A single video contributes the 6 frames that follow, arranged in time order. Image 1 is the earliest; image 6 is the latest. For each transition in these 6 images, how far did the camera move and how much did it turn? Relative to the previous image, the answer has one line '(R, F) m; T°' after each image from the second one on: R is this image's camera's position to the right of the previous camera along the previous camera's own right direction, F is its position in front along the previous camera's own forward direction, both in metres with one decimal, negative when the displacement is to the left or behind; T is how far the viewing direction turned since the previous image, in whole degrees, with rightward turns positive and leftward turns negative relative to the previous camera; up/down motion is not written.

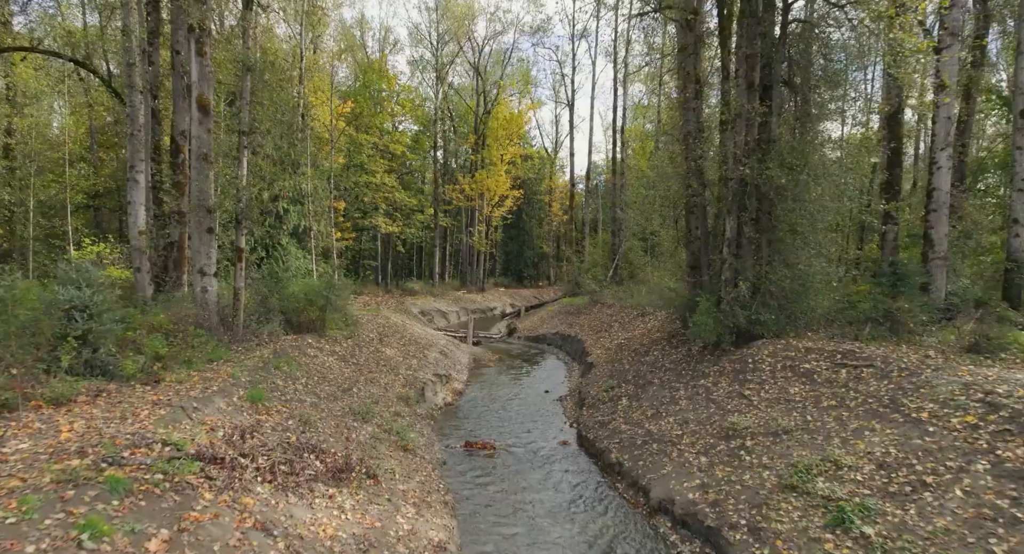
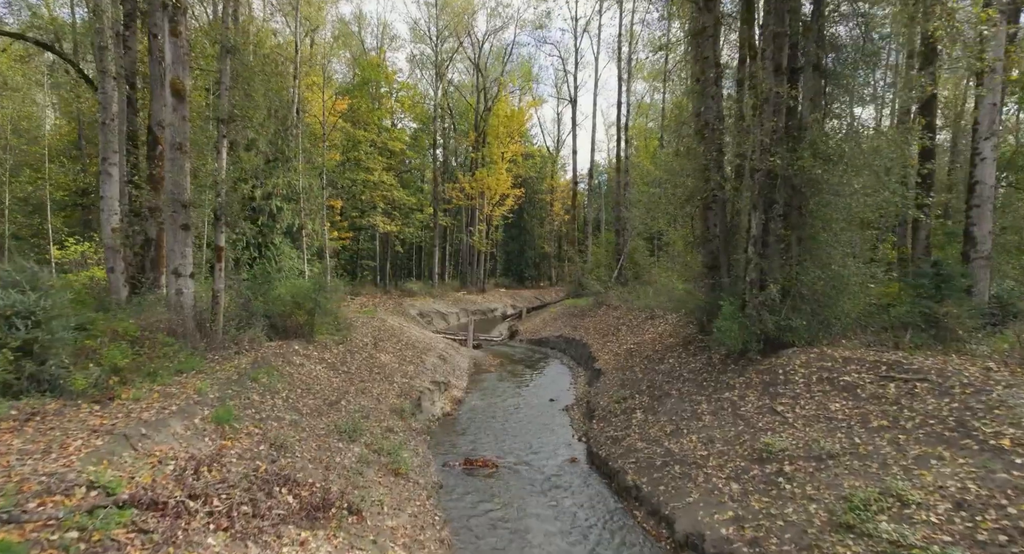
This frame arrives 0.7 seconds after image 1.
(-0.1, +1.0) m; 0°
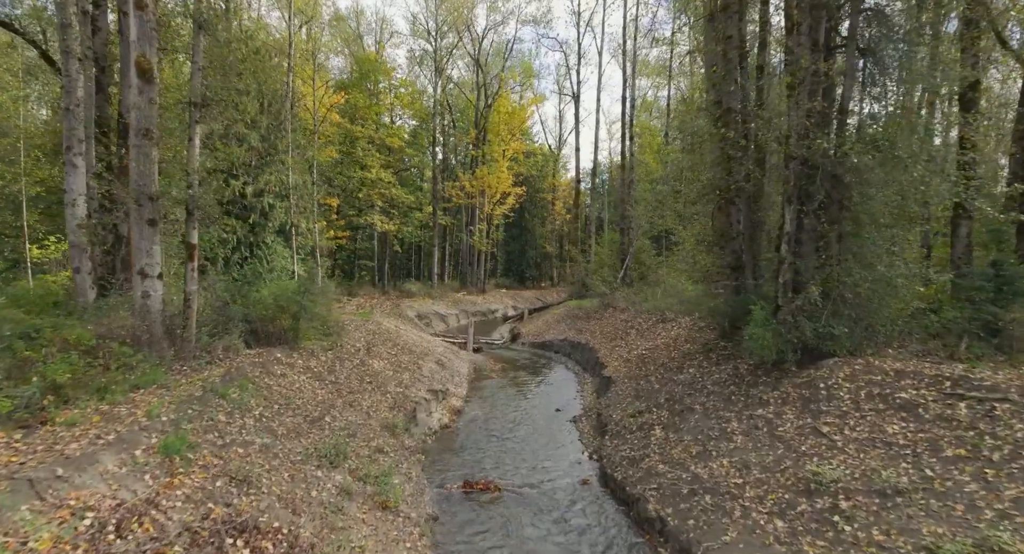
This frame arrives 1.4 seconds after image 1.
(-0.1, +1.1) m; 0°
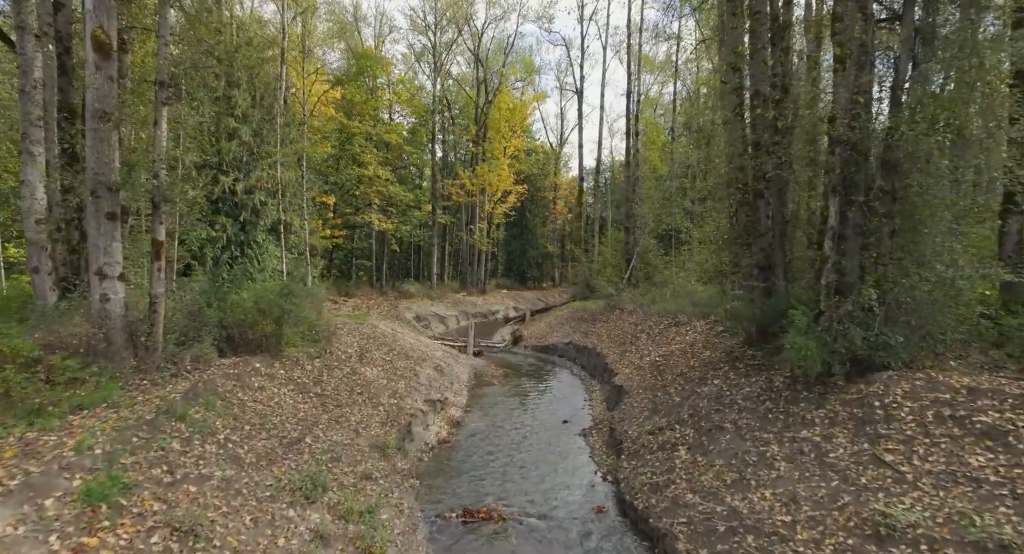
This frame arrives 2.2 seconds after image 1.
(-0.1, +1.1) m; 0°
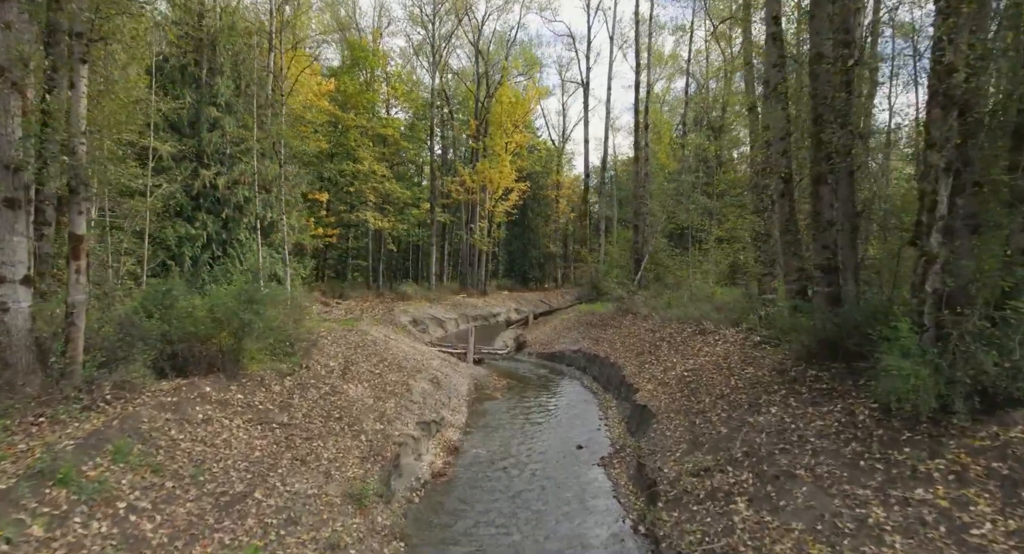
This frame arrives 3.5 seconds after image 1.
(-0.1, +1.9) m; 0°
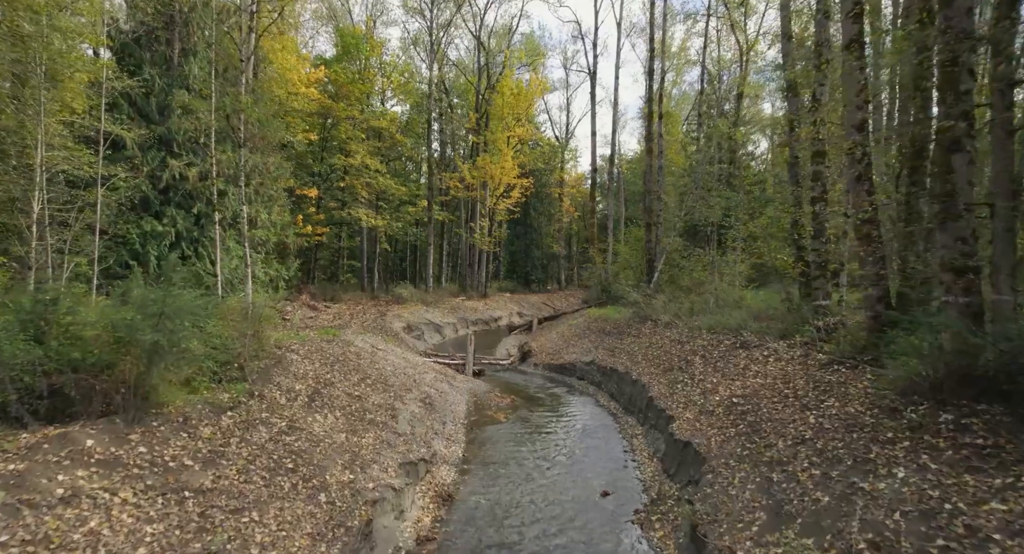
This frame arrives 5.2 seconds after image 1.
(-0.1, +2.5) m; 0°
